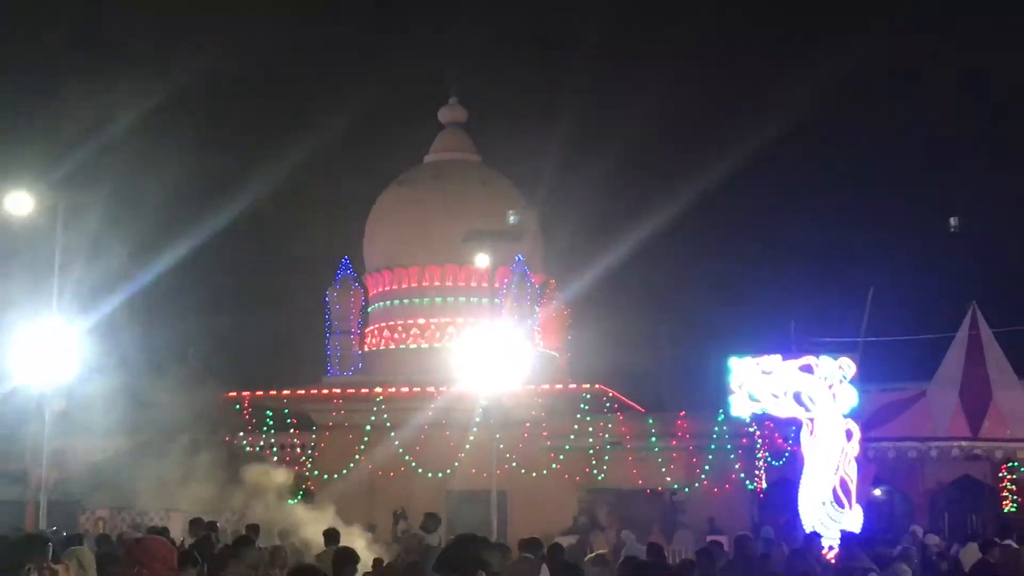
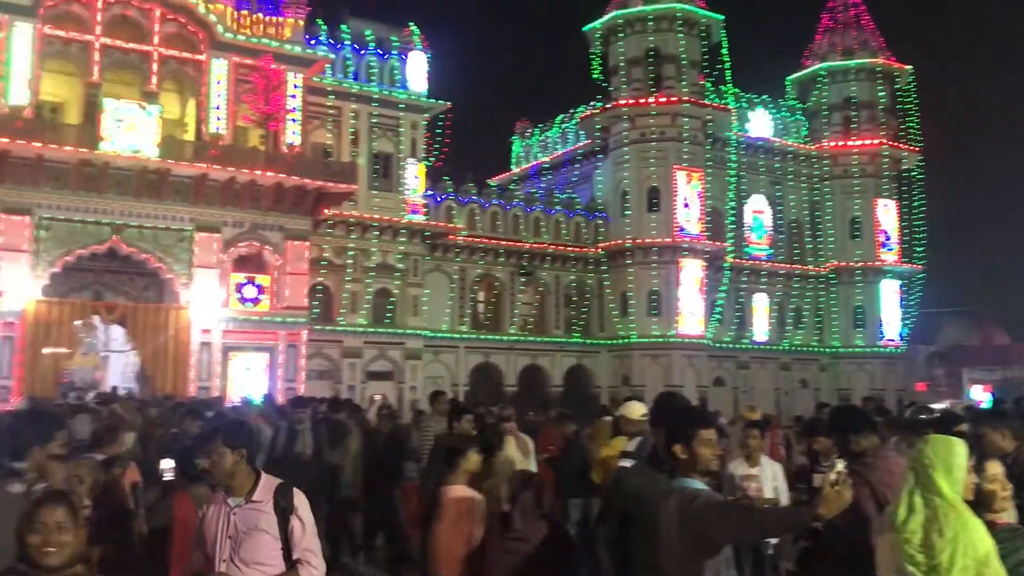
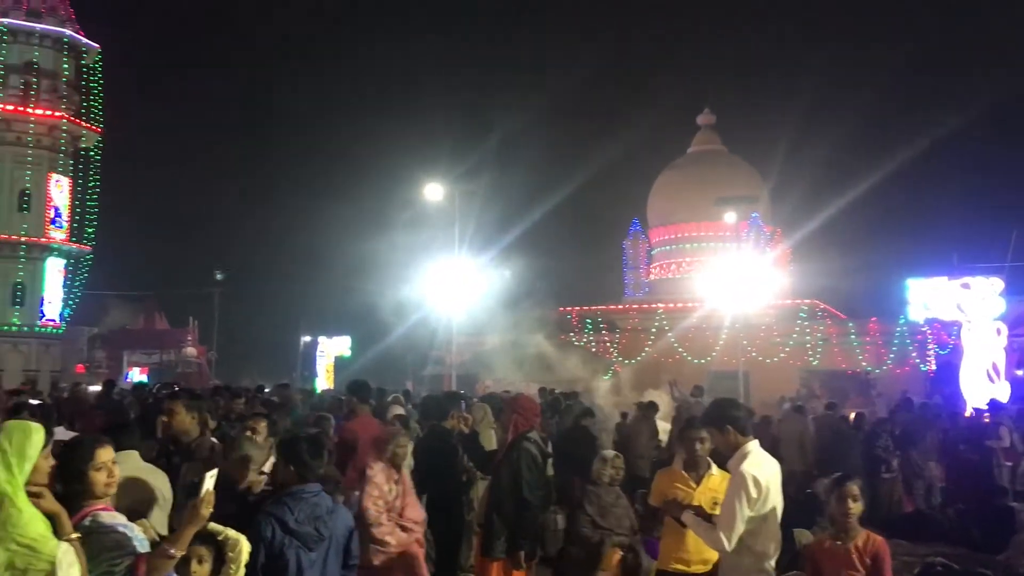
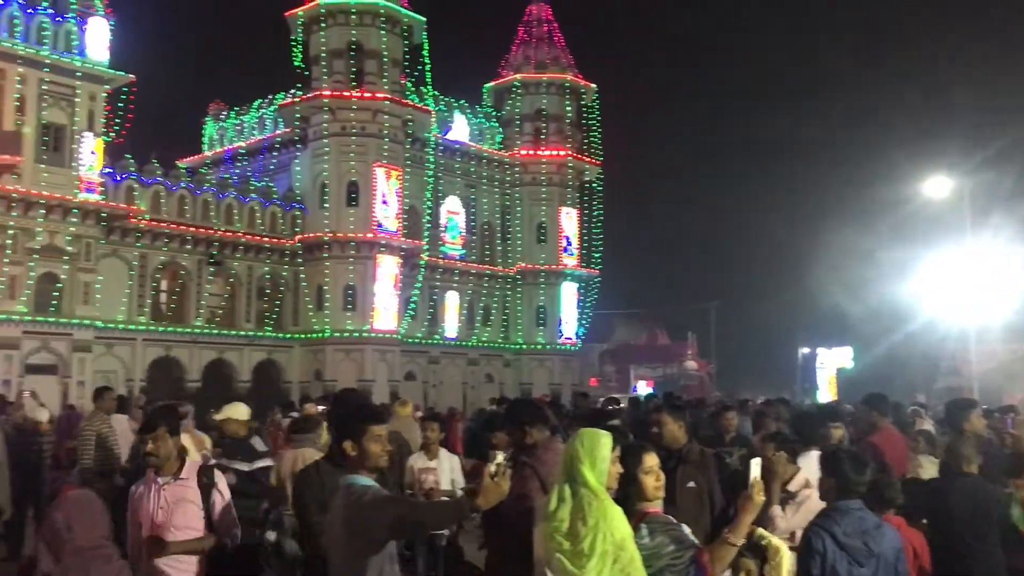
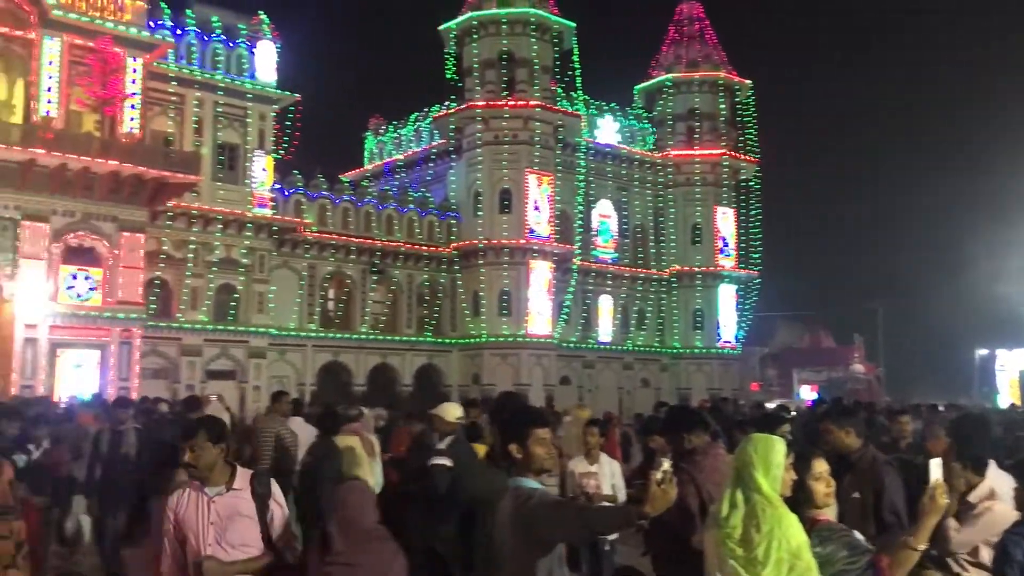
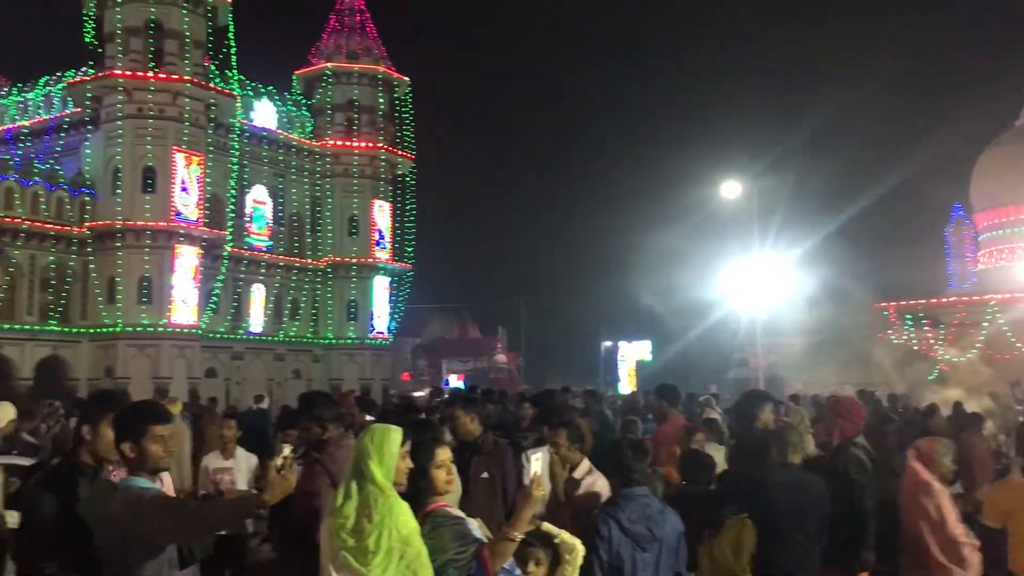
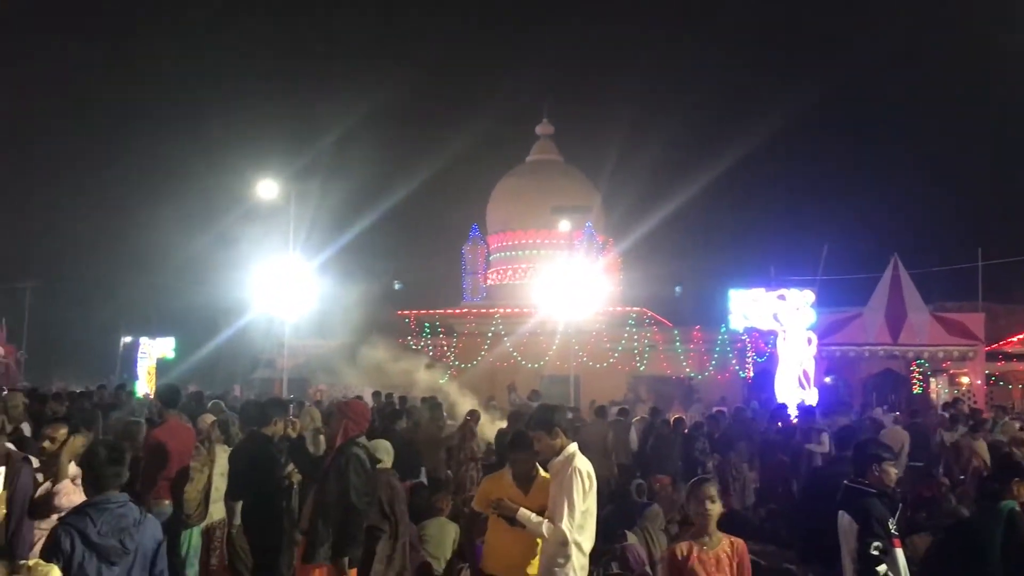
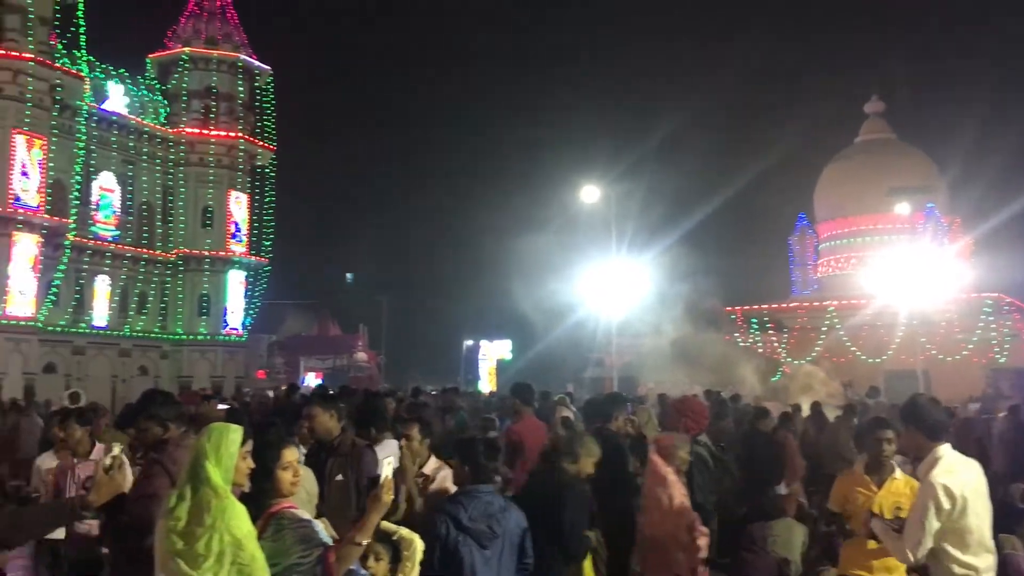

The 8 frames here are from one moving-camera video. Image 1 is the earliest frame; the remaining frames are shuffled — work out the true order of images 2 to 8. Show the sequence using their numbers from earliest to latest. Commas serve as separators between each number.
7, 3, 8, 6, 4, 5, 2
